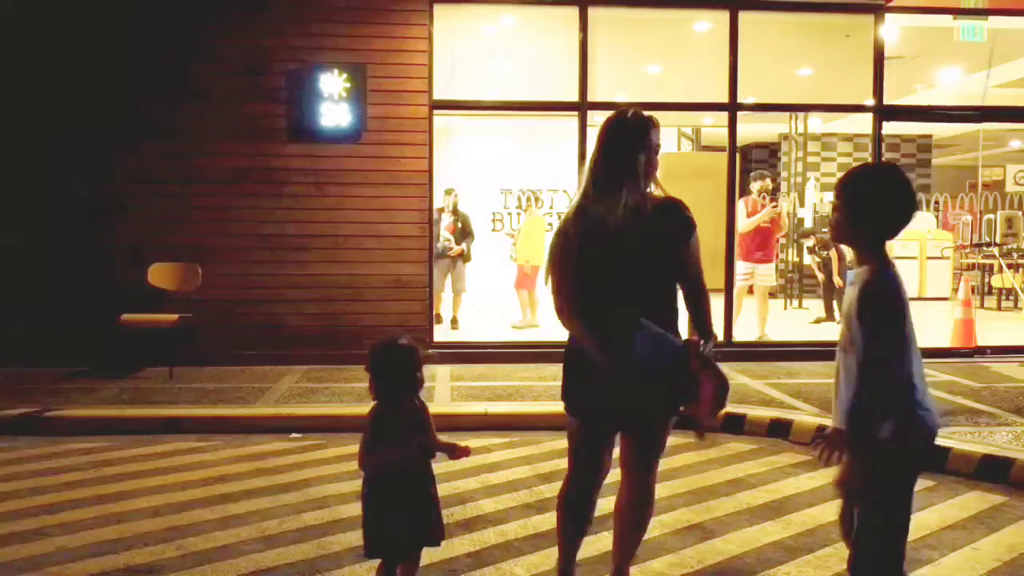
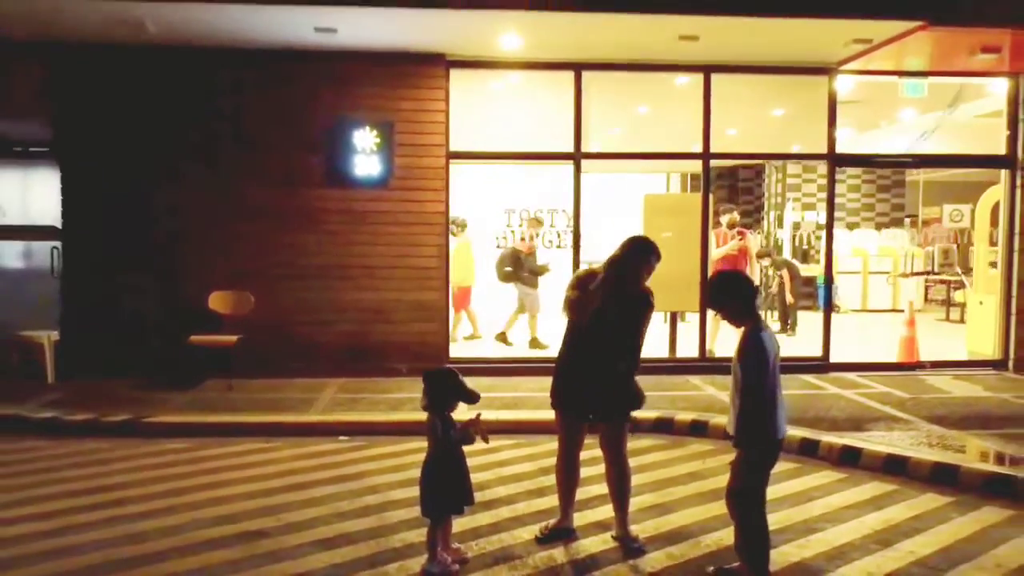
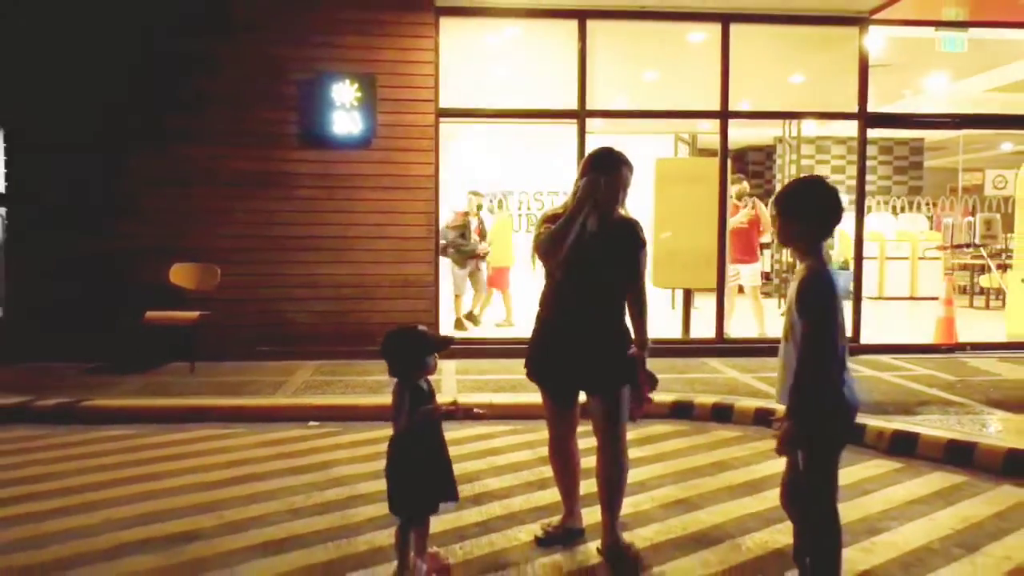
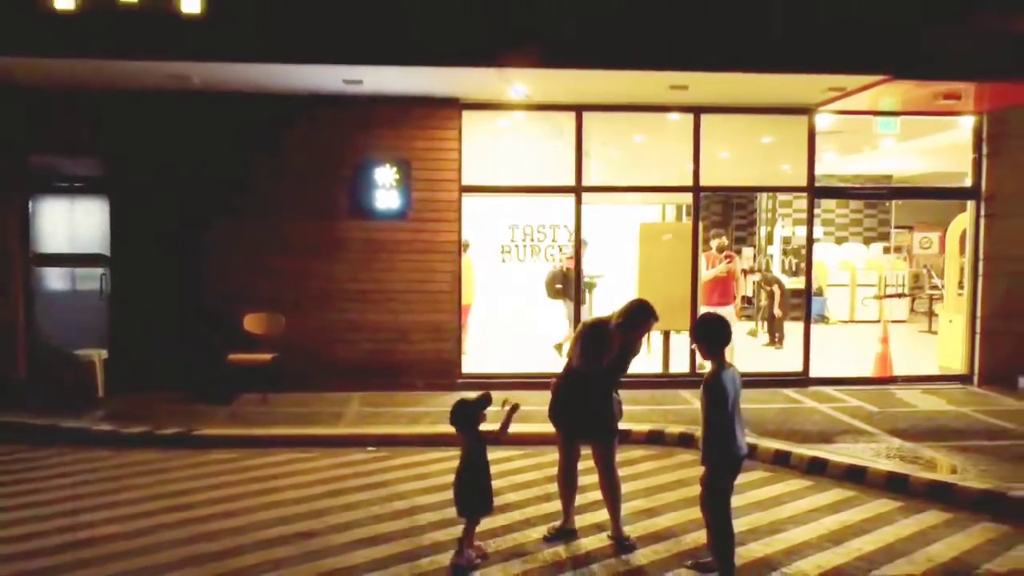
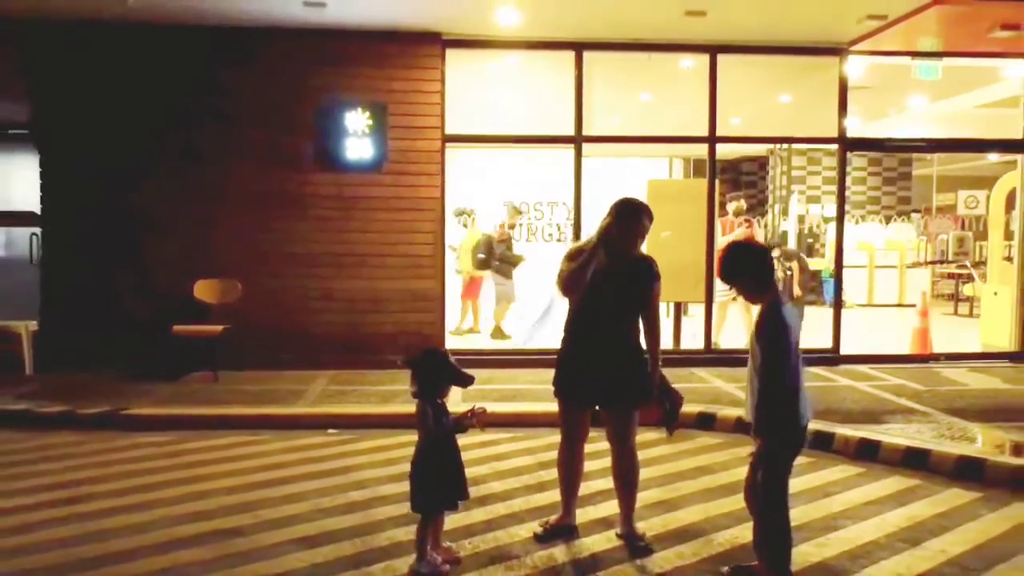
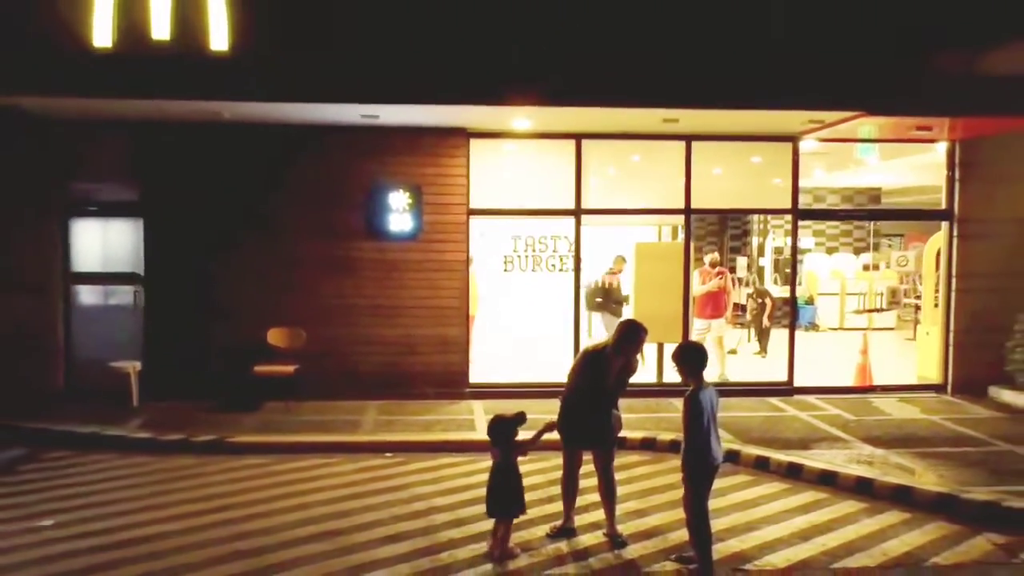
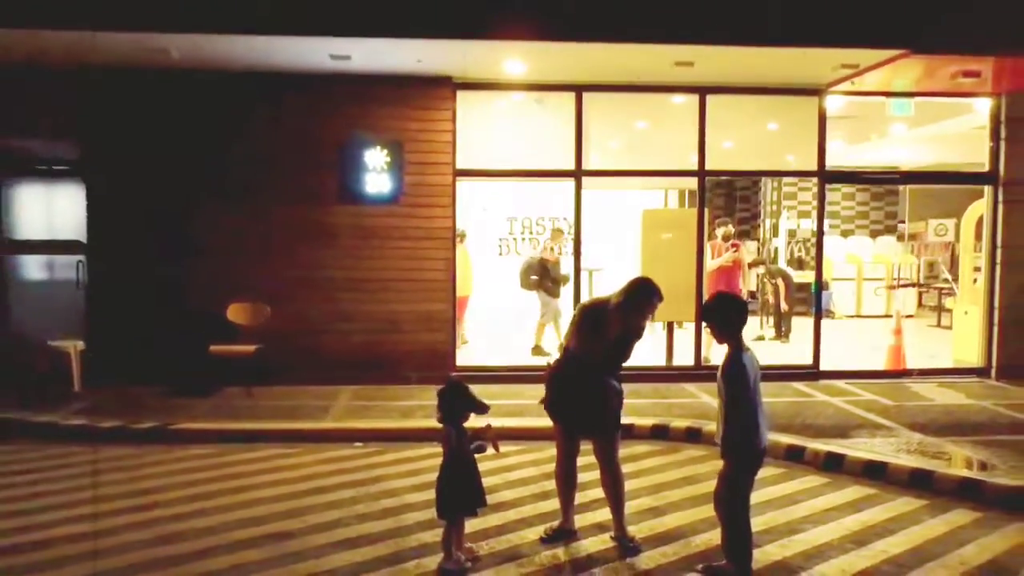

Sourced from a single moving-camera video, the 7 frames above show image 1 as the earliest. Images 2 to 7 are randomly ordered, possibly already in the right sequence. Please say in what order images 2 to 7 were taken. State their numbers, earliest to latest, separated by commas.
3, 5, 2, 7, 4, 6
